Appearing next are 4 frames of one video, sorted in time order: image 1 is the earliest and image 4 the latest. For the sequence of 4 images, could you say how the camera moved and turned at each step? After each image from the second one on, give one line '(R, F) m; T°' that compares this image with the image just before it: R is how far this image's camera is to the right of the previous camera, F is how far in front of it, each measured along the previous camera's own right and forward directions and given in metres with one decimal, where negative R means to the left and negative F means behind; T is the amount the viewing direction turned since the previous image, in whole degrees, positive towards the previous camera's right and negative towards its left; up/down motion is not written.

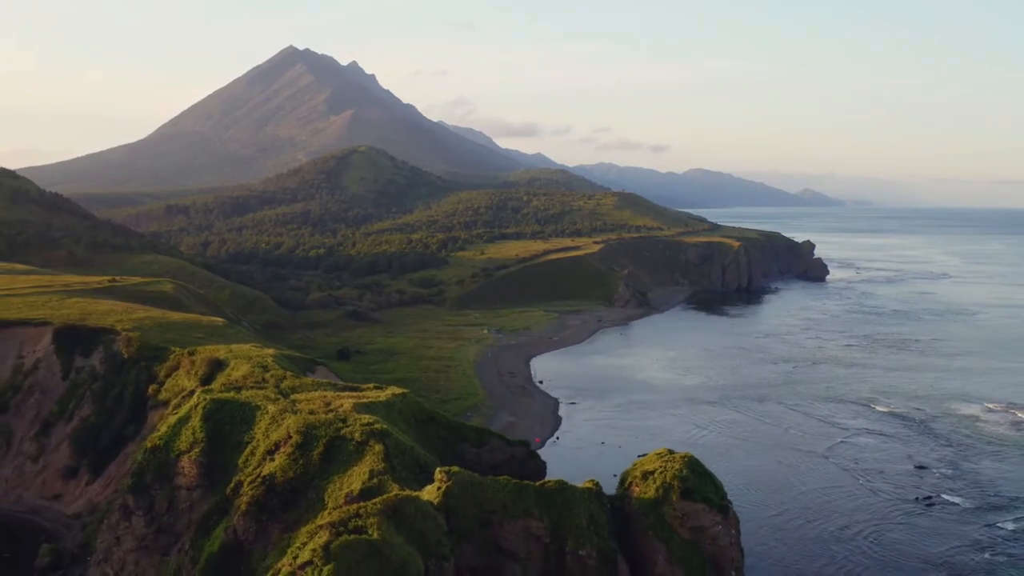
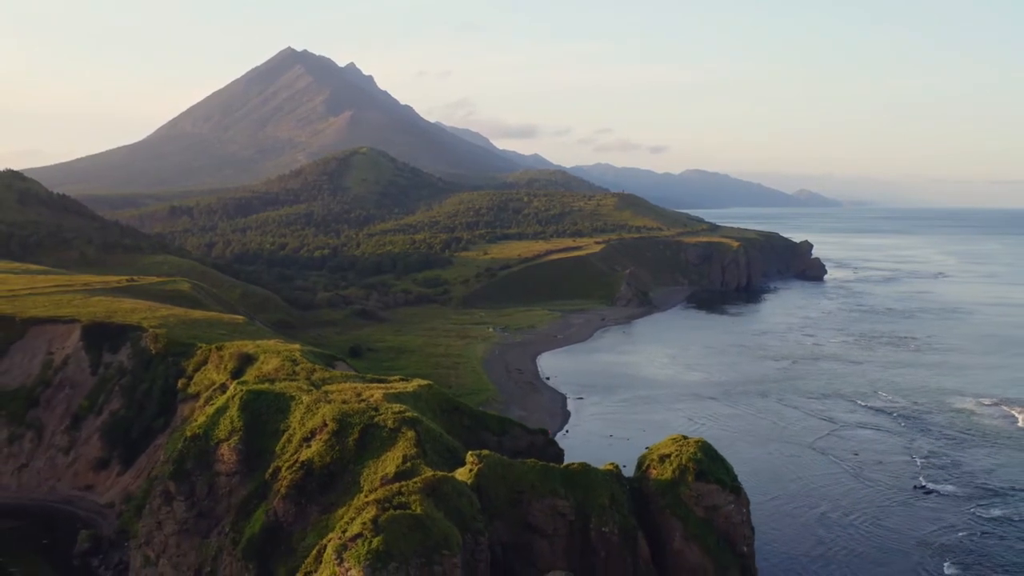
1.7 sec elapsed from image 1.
(-0.9, -1.5) m; 0°
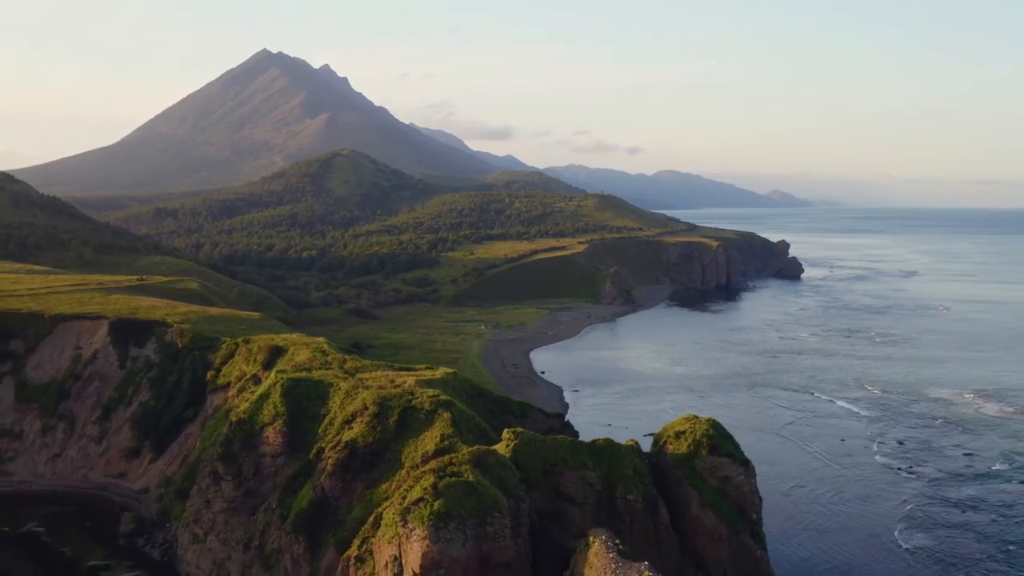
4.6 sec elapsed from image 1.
(-1.9, -2.5) m; +2°
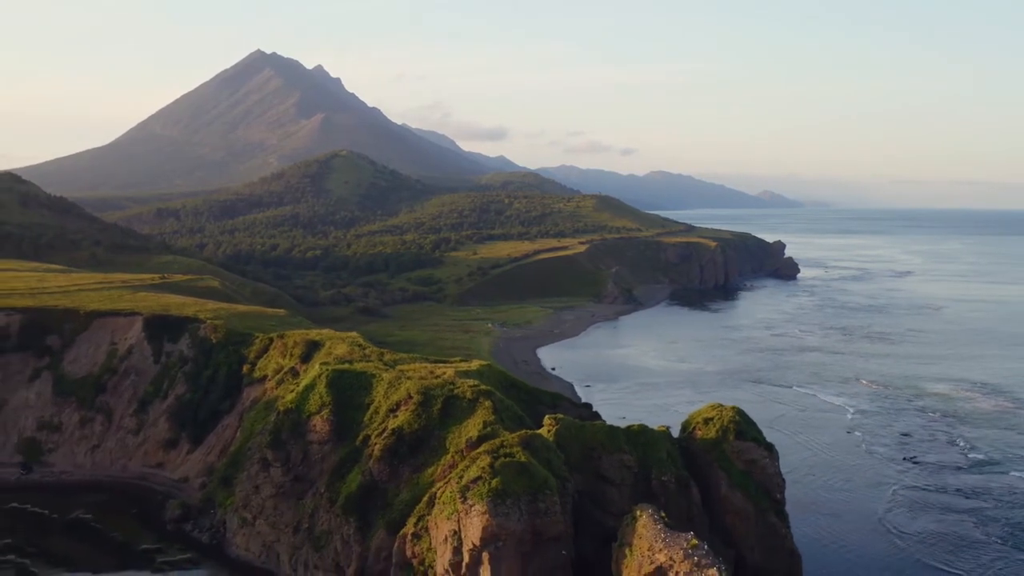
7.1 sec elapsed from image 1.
(-1.8, -1.7) m; +1°
